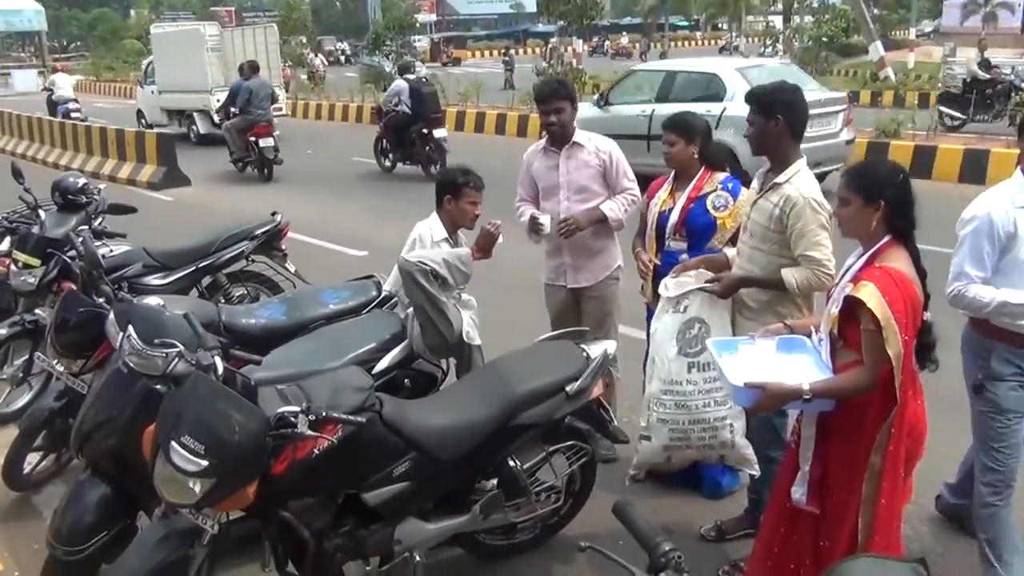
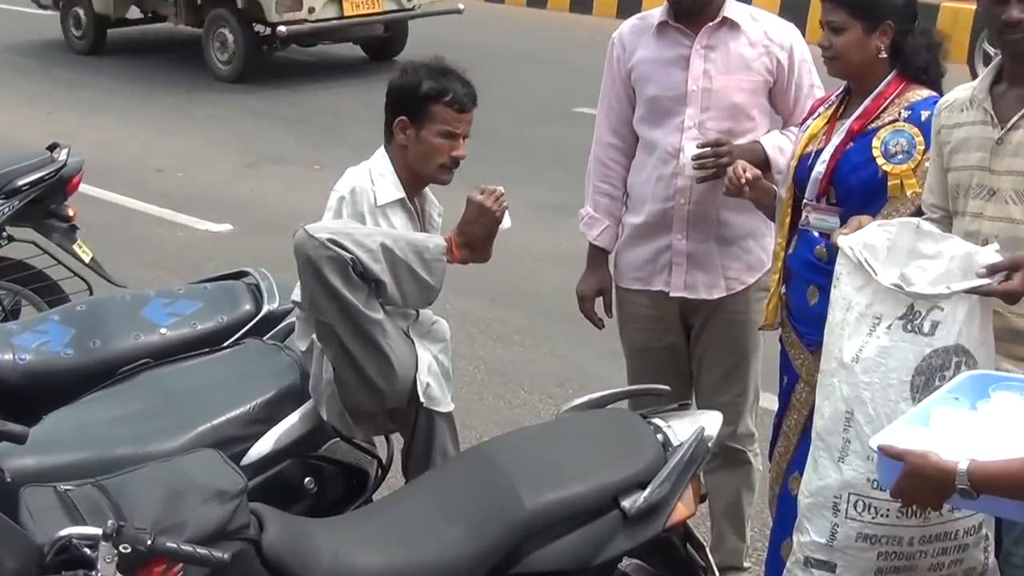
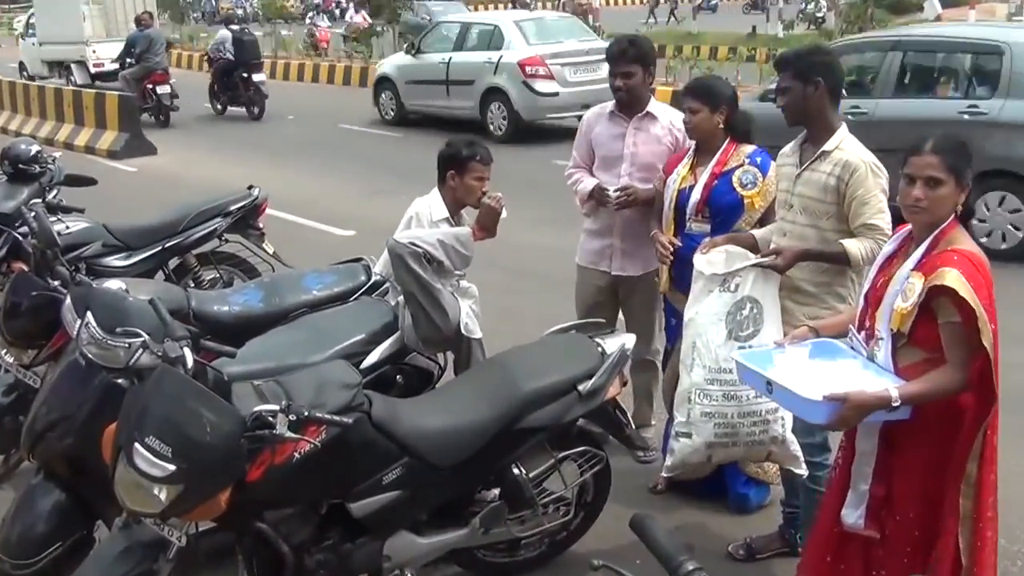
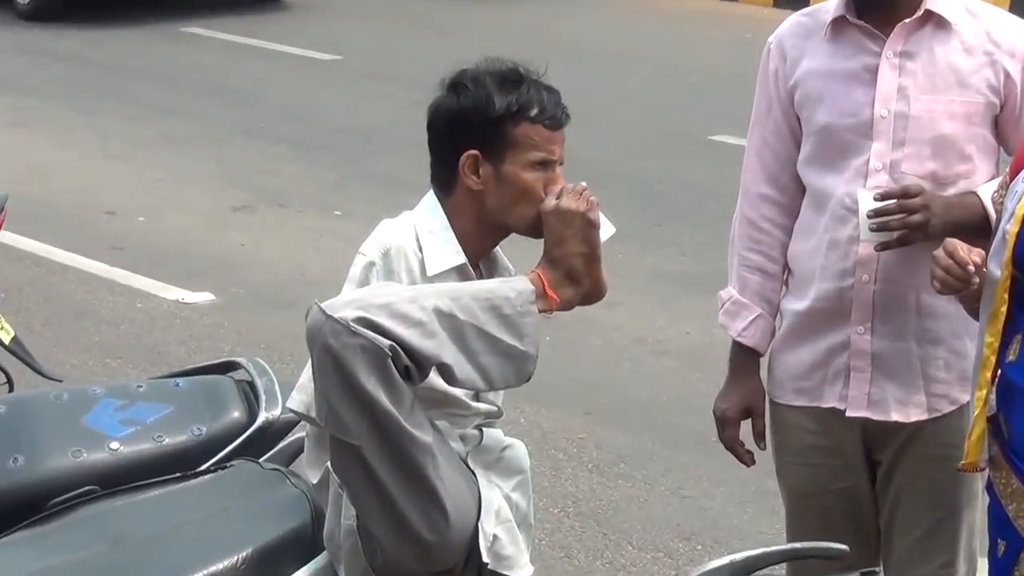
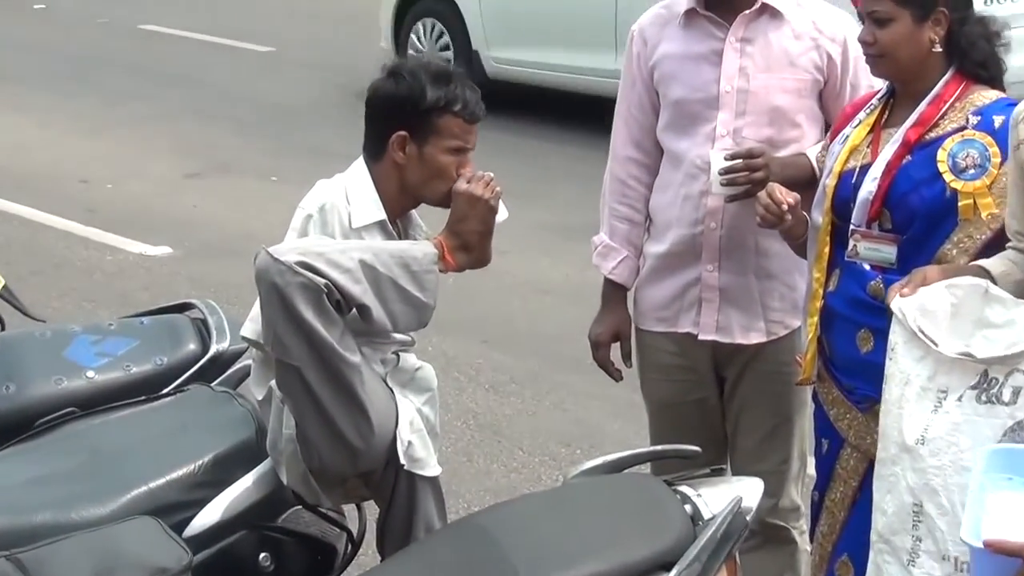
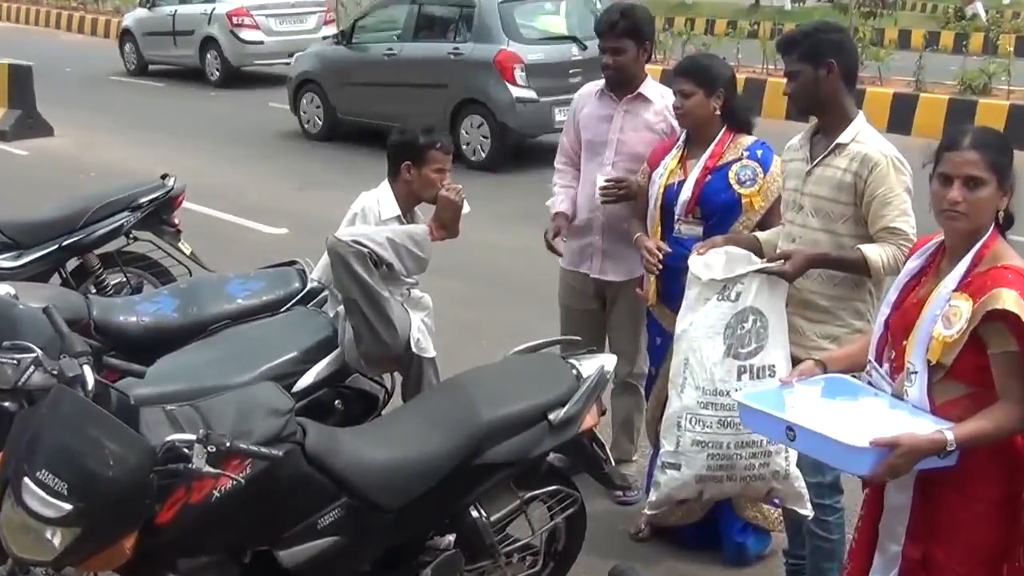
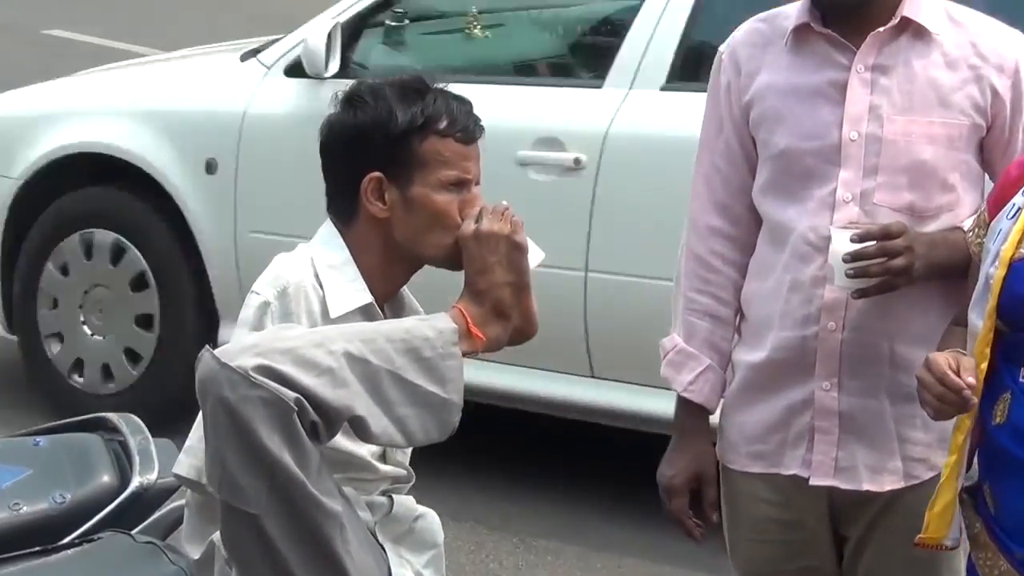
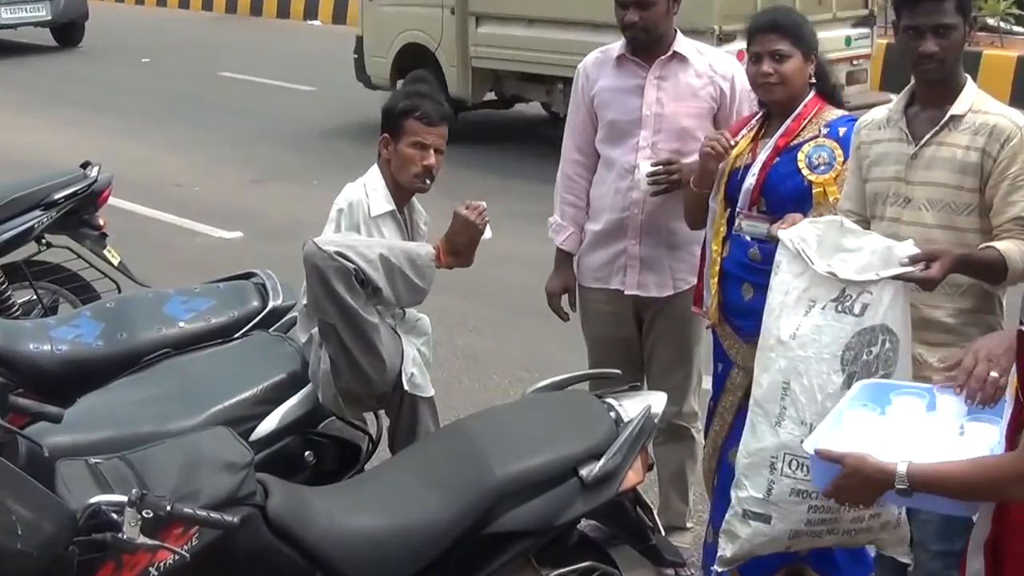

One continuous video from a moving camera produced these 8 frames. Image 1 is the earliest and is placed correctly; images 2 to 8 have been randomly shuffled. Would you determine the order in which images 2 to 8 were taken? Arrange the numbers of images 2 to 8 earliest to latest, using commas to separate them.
3, 6, 8, 2, 5, 4, 7
